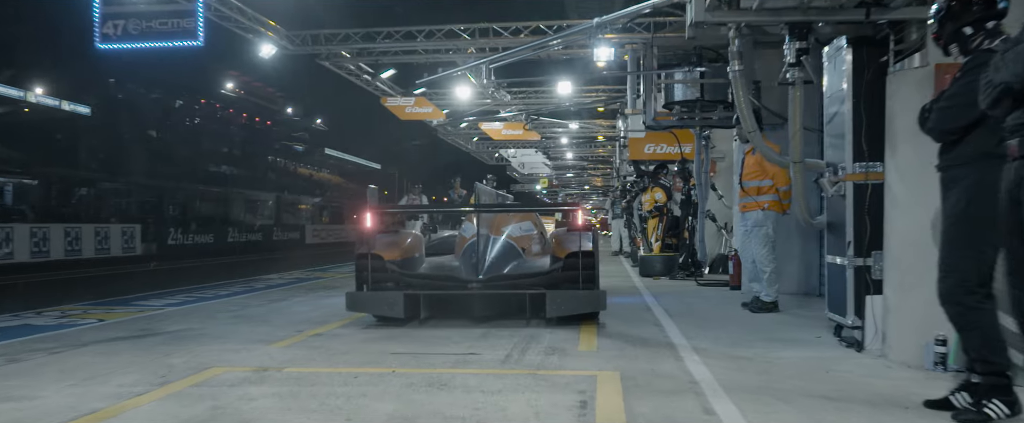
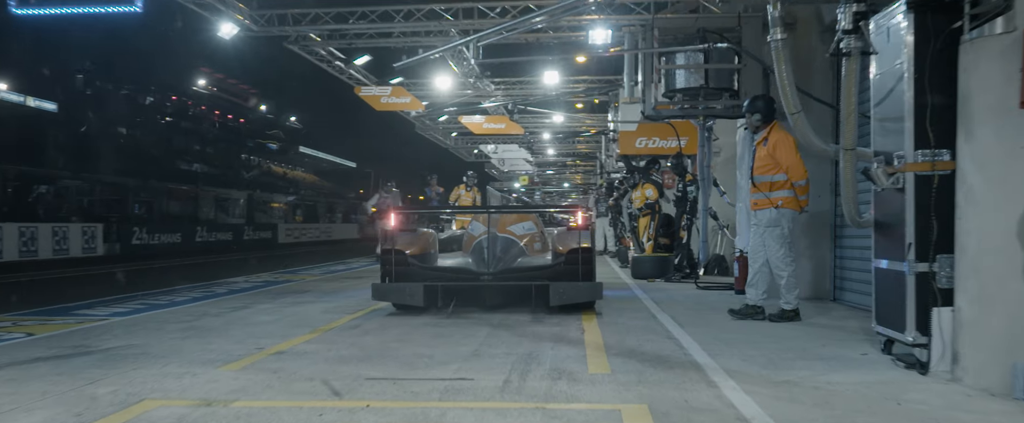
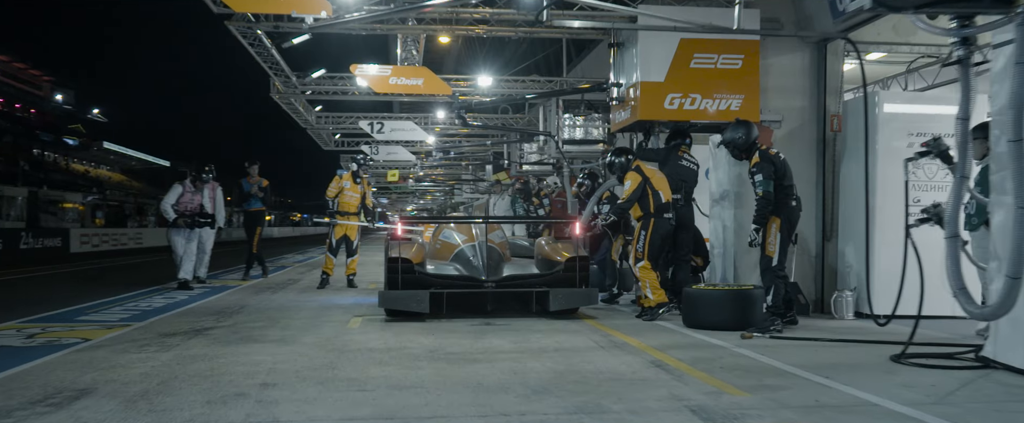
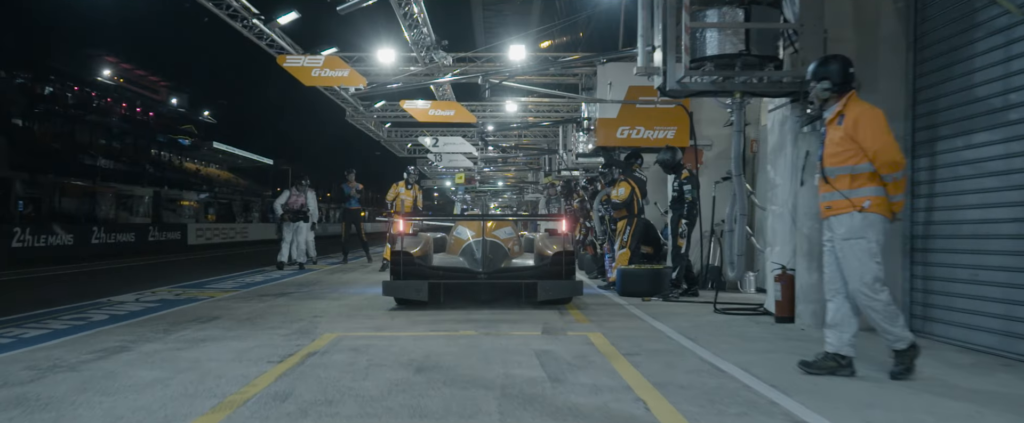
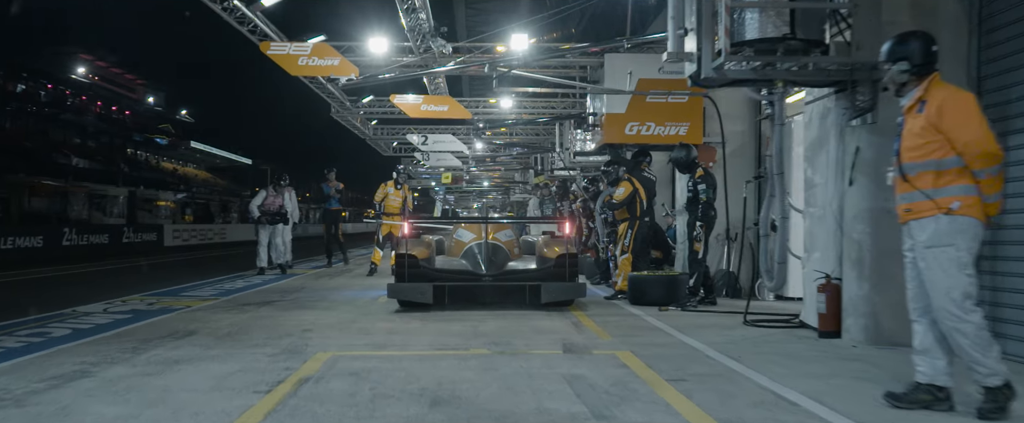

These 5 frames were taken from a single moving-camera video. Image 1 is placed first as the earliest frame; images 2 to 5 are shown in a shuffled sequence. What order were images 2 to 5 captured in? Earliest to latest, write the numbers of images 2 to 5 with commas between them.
2, 4, 5, 3
